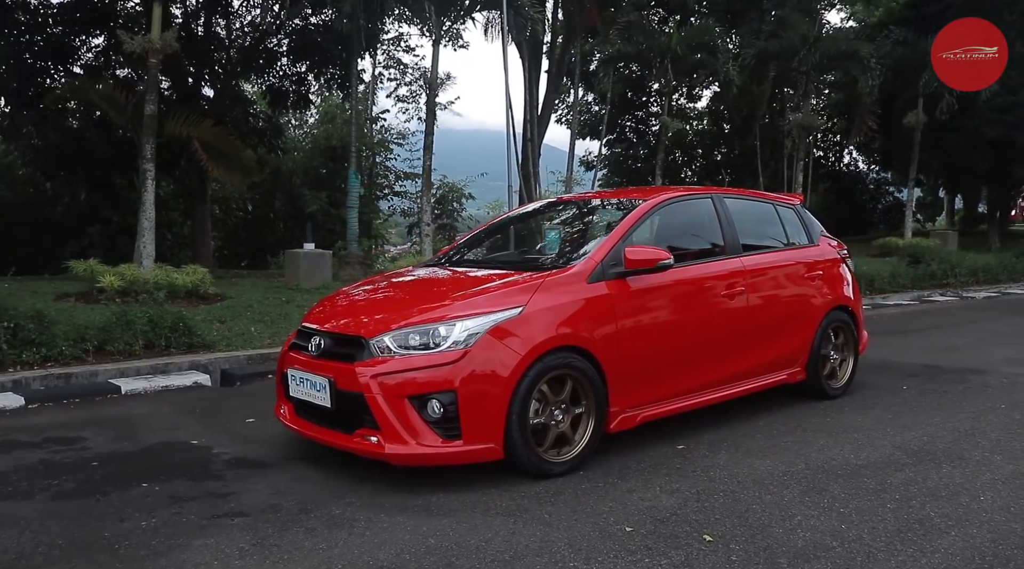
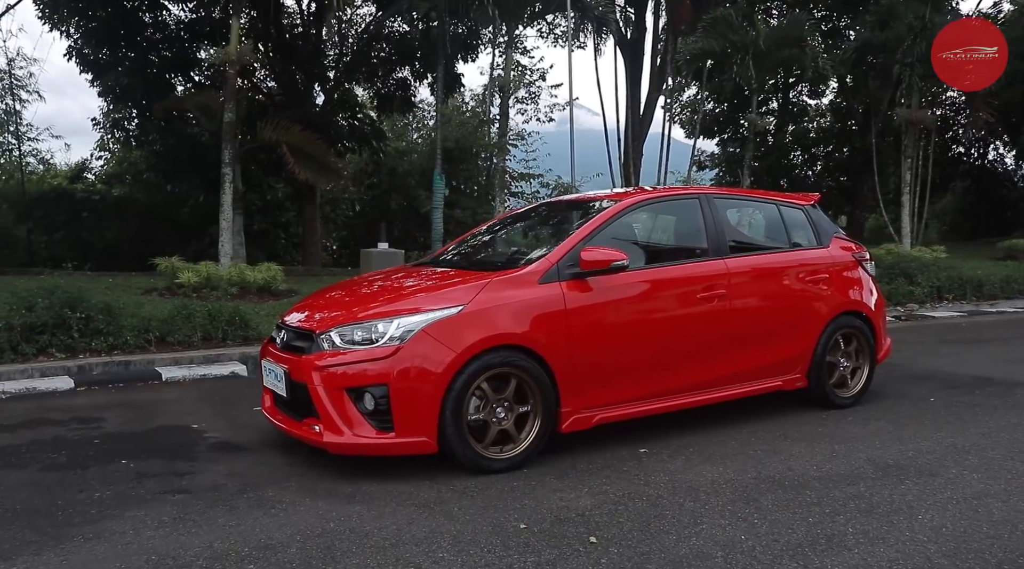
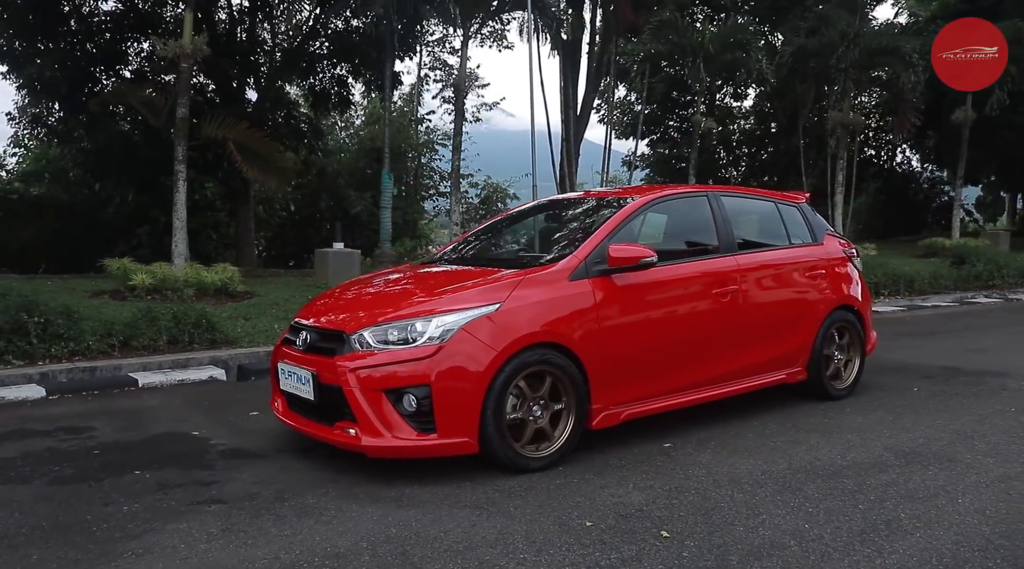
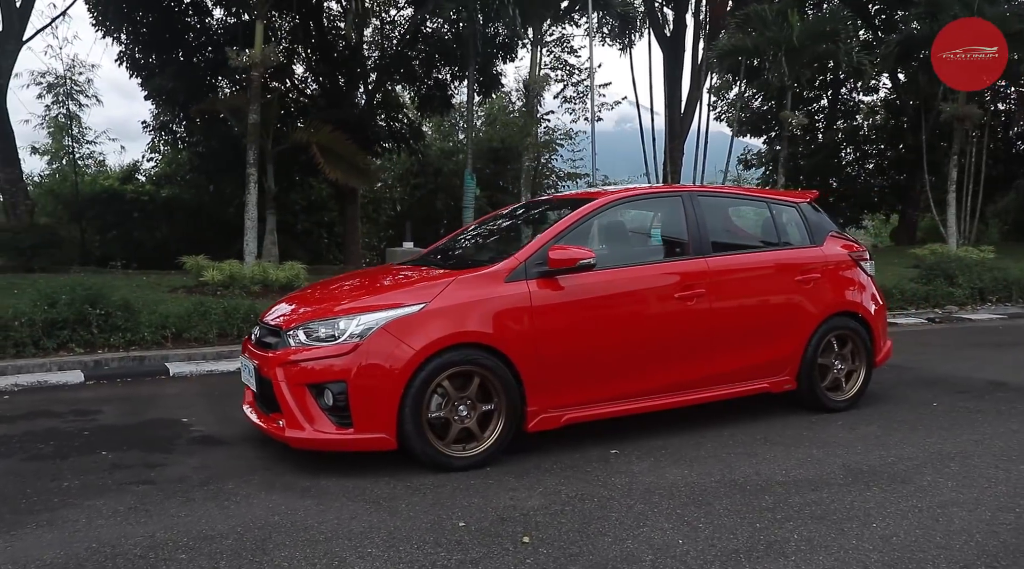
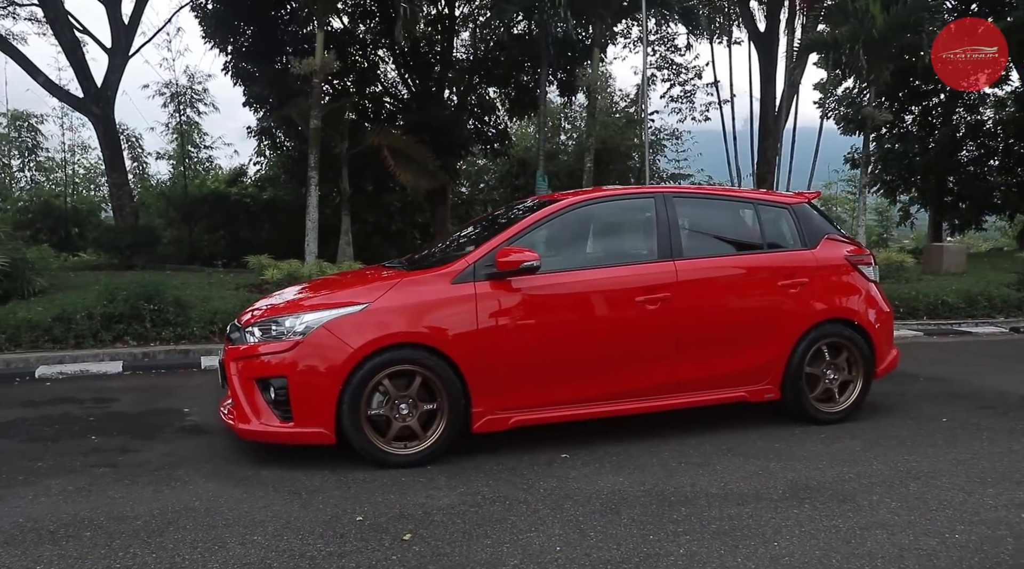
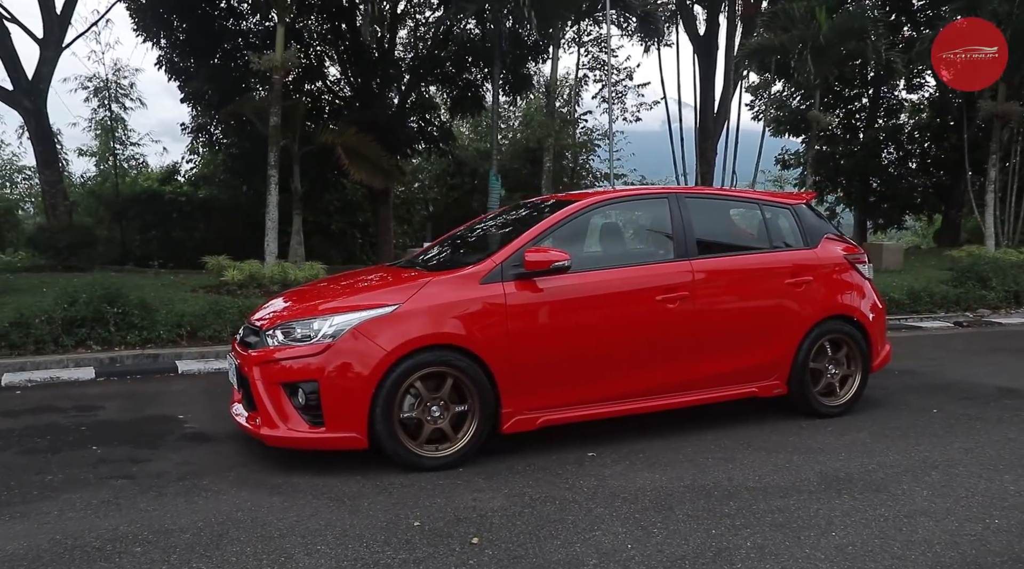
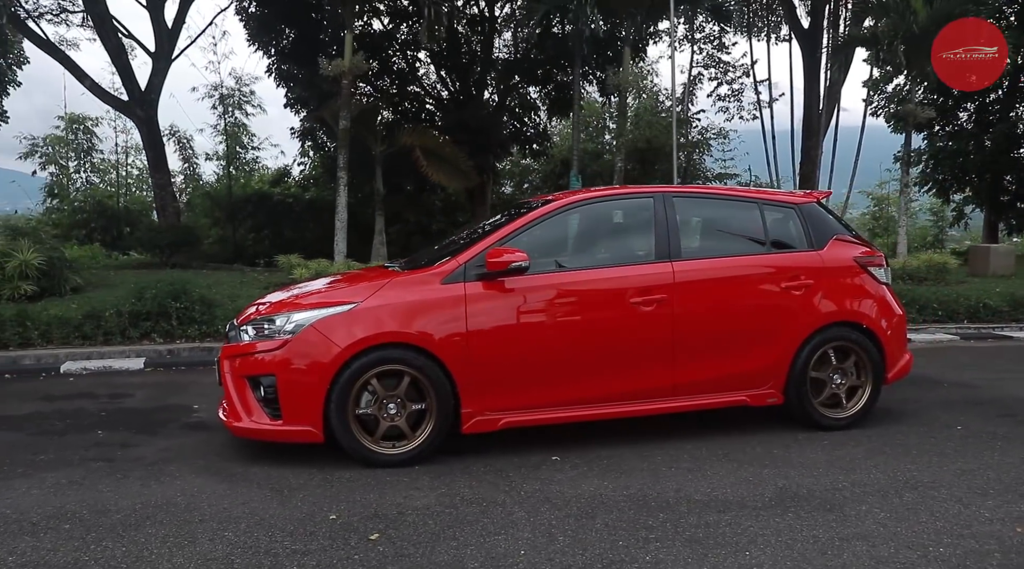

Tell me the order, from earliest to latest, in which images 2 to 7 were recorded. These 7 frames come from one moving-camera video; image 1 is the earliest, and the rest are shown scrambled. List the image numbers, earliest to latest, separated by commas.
3, 2, 4, 6, 5, 7
